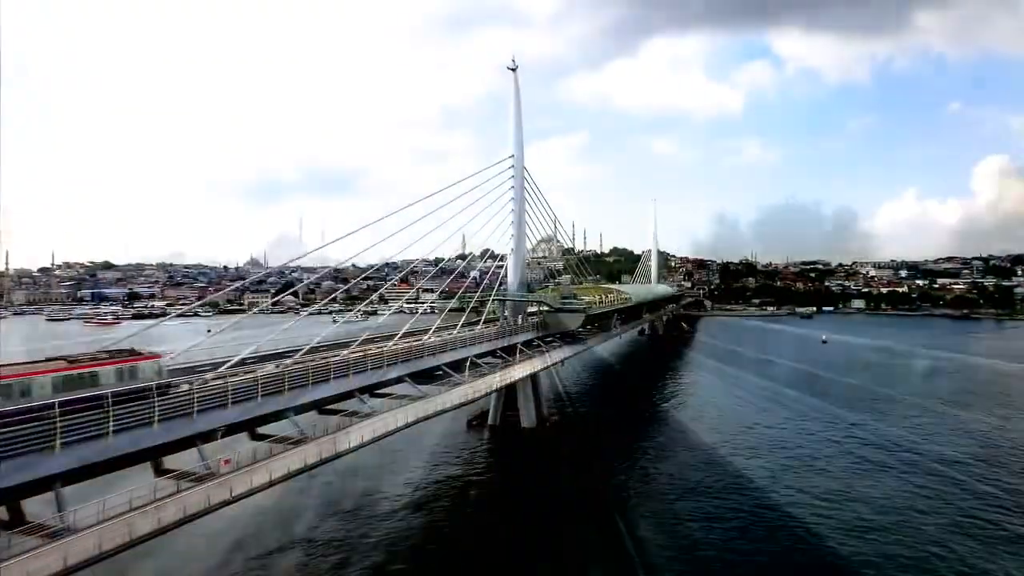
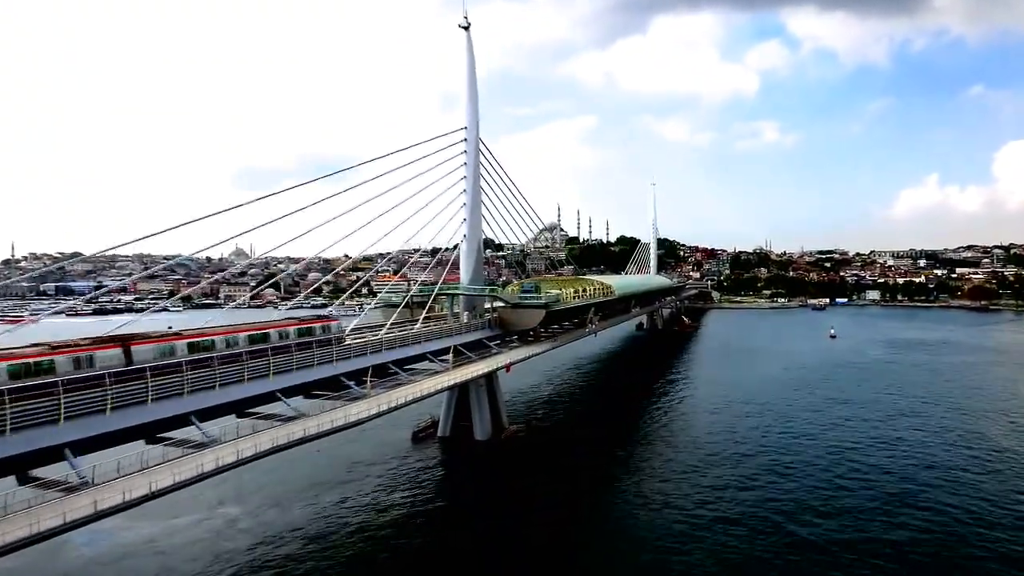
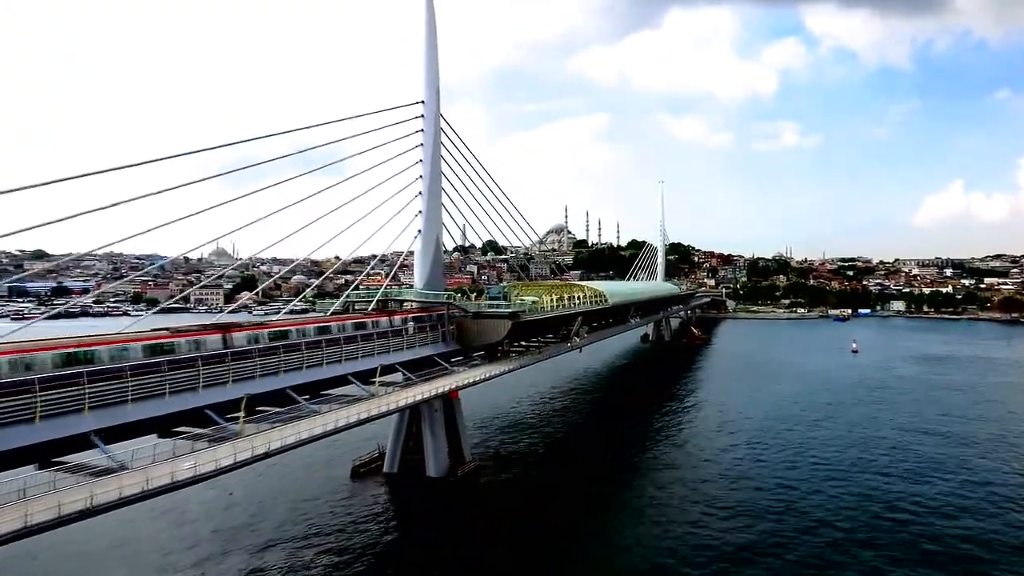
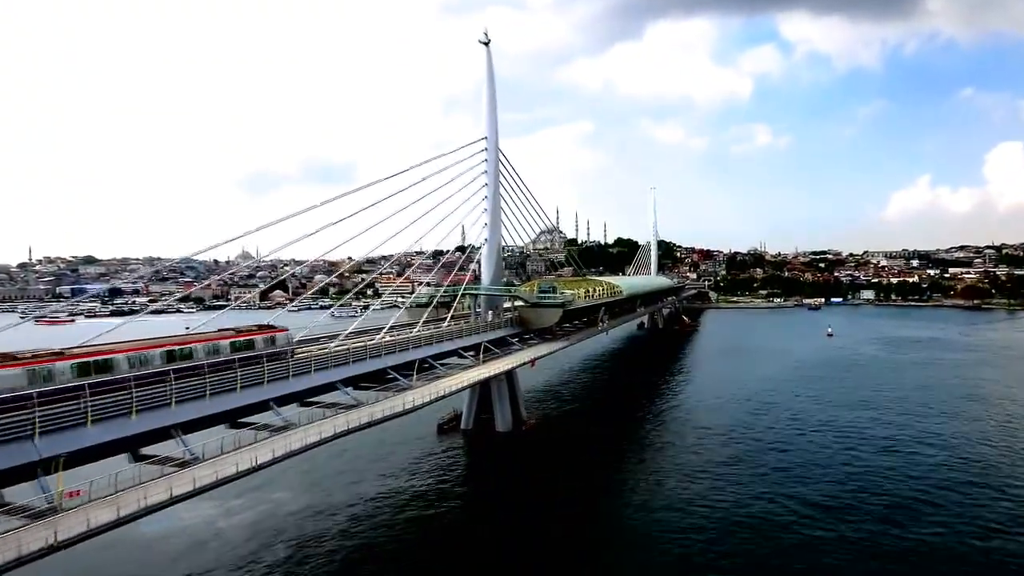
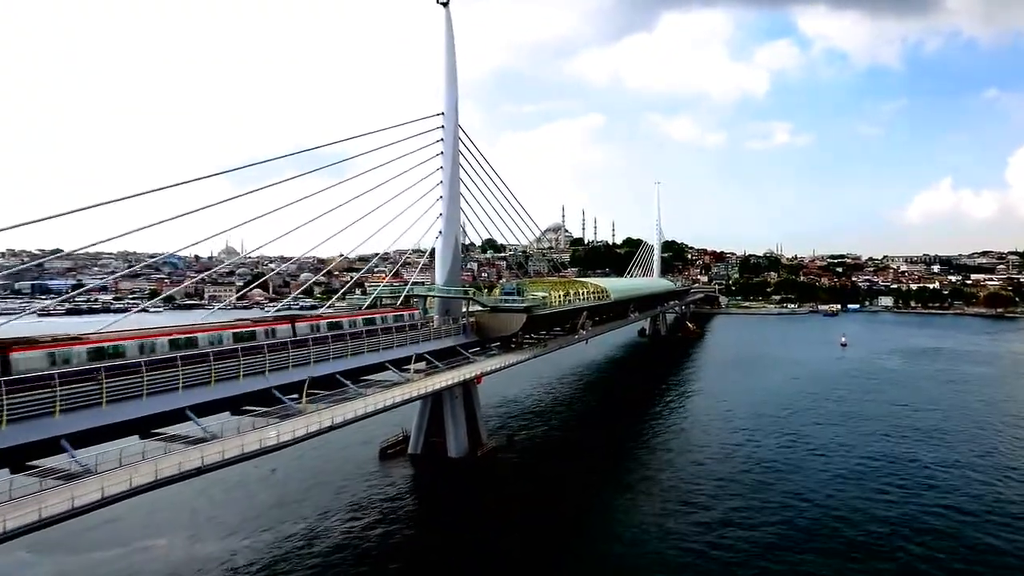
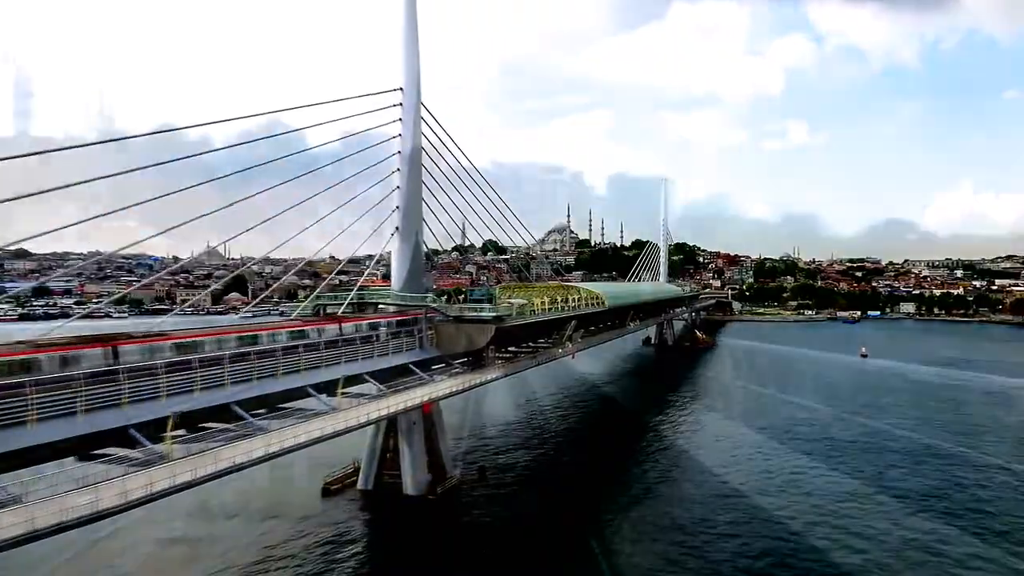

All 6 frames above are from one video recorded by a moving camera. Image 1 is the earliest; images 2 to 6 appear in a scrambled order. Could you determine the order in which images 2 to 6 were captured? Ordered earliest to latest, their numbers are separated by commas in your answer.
4, 2, 5, 3, 6
